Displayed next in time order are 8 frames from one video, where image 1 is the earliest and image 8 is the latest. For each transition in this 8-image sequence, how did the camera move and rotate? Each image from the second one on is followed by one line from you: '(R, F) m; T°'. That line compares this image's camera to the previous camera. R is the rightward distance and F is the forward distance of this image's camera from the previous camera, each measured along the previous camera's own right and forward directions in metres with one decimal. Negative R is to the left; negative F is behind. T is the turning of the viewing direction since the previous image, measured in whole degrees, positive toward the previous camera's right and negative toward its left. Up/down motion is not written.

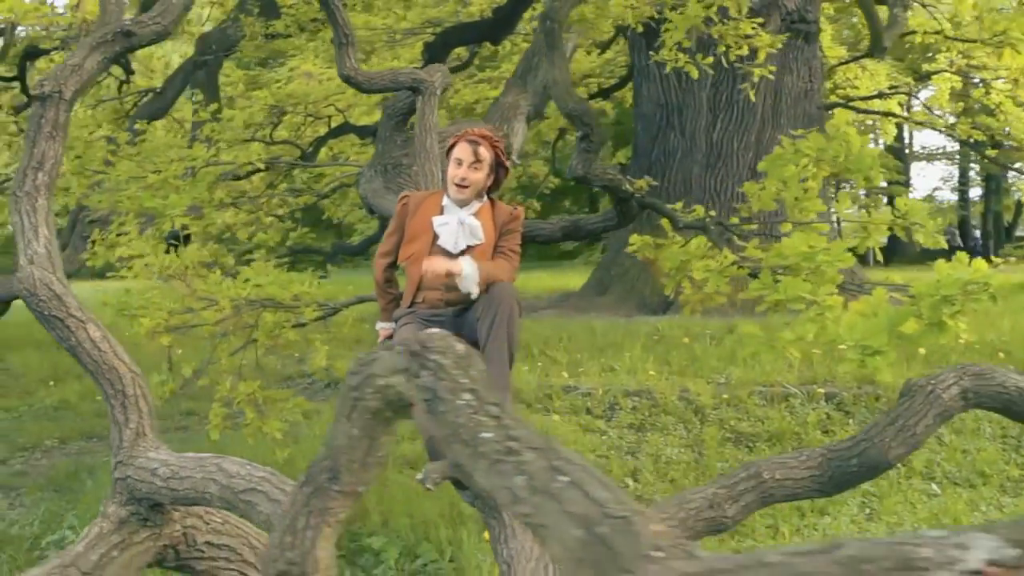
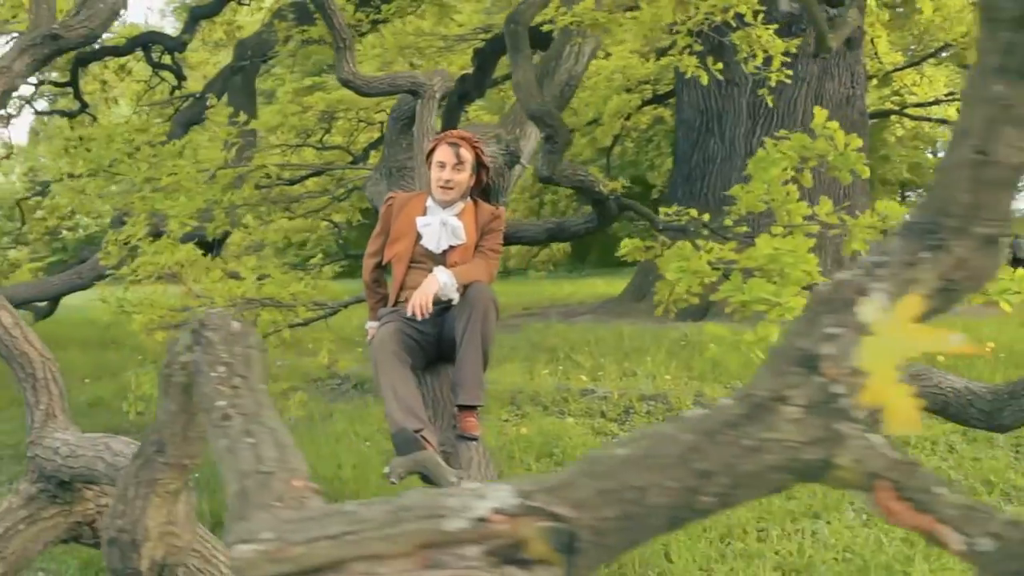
(+0.5, -0.1) m; -4°
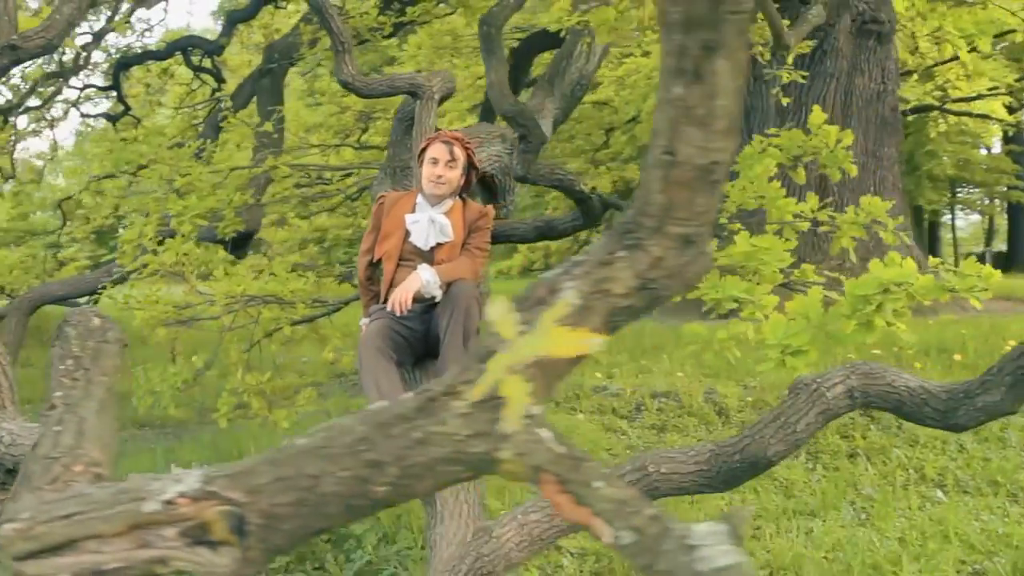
(+0.3, 0.0) m; -3°
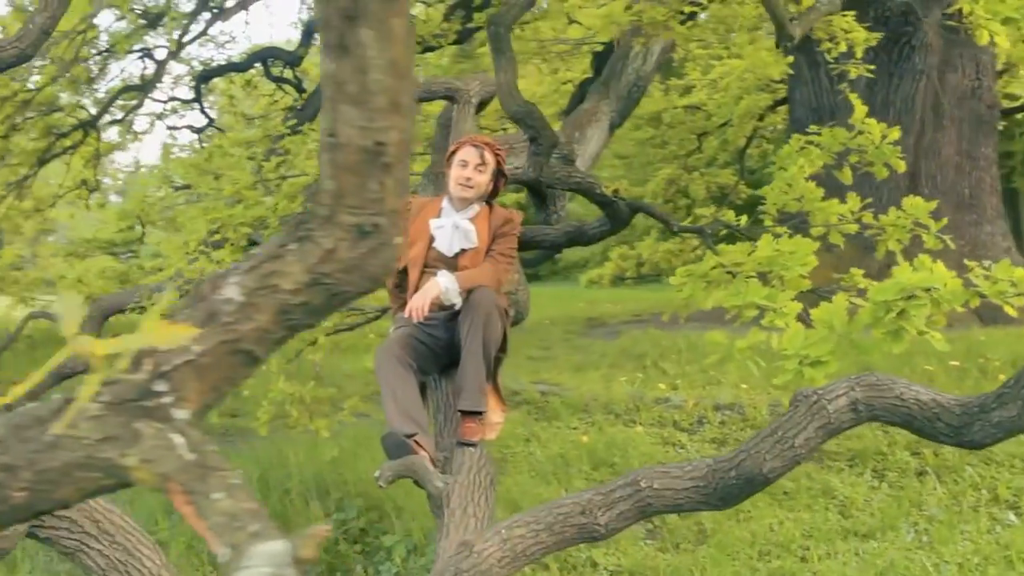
(+0.4, +0.1) m; -6°
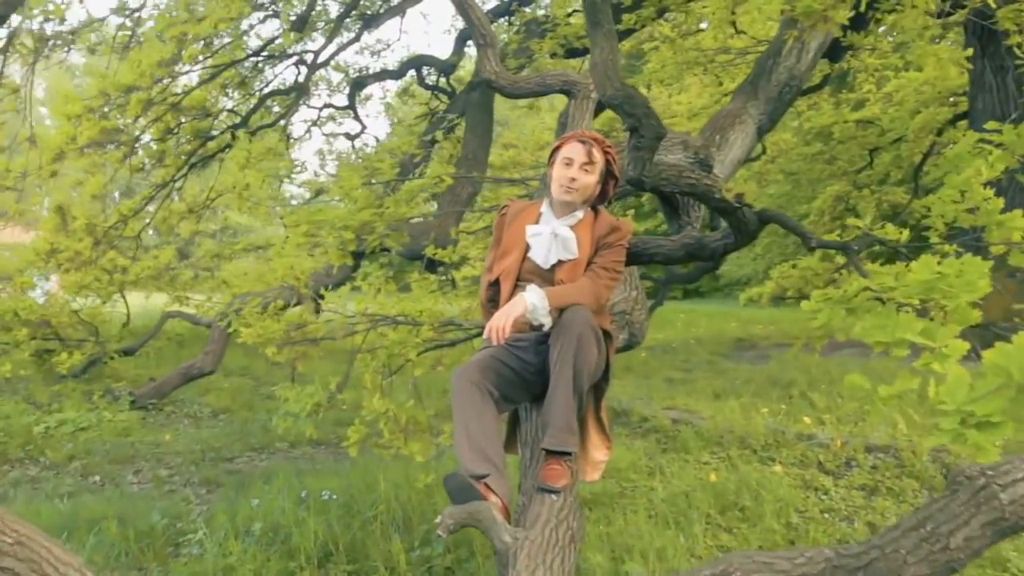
(+0.2, +0.6) m; -9°
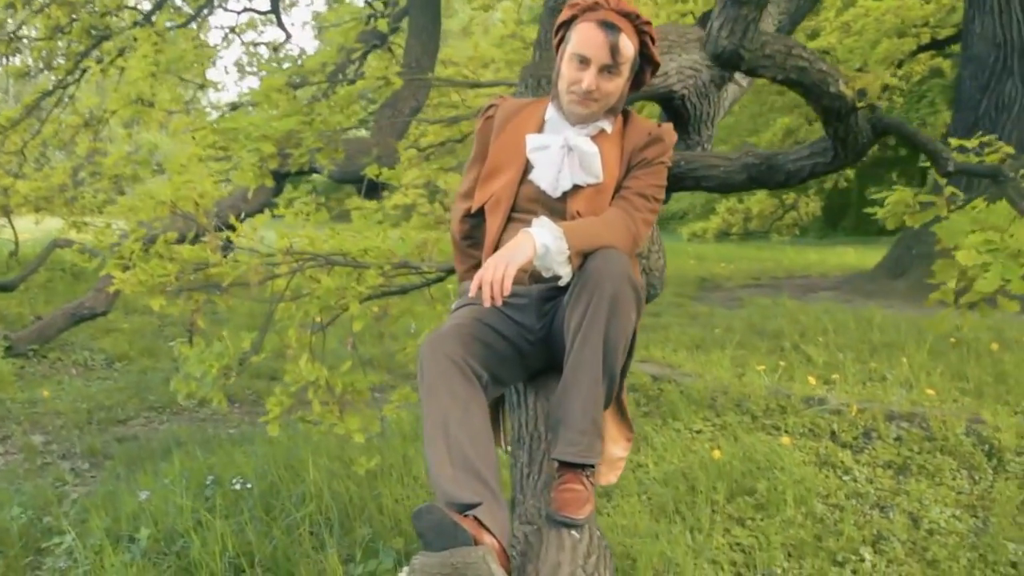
(-0.2, +1.3) m; +4°
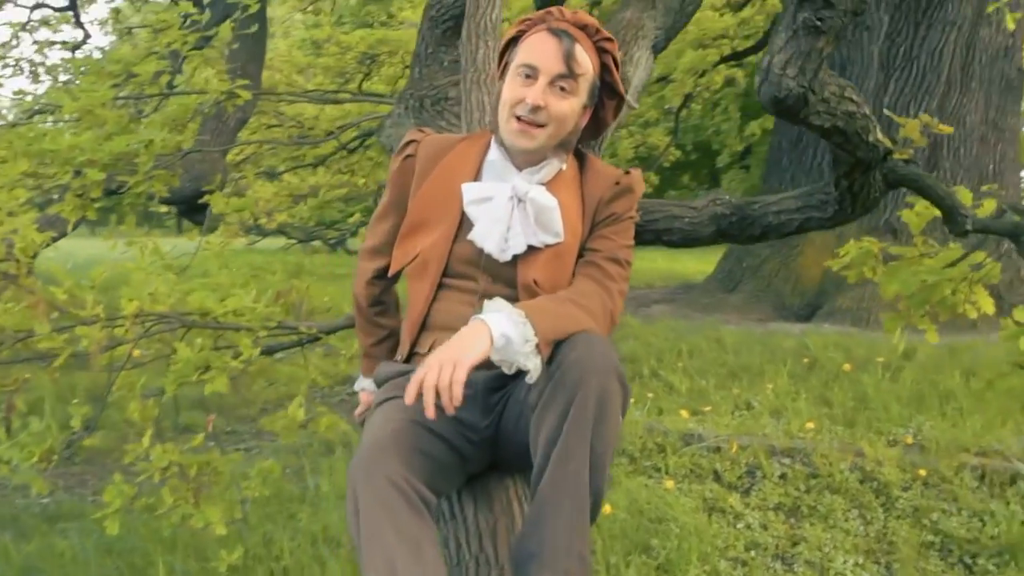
(-0.3, +0.6) m; +11°
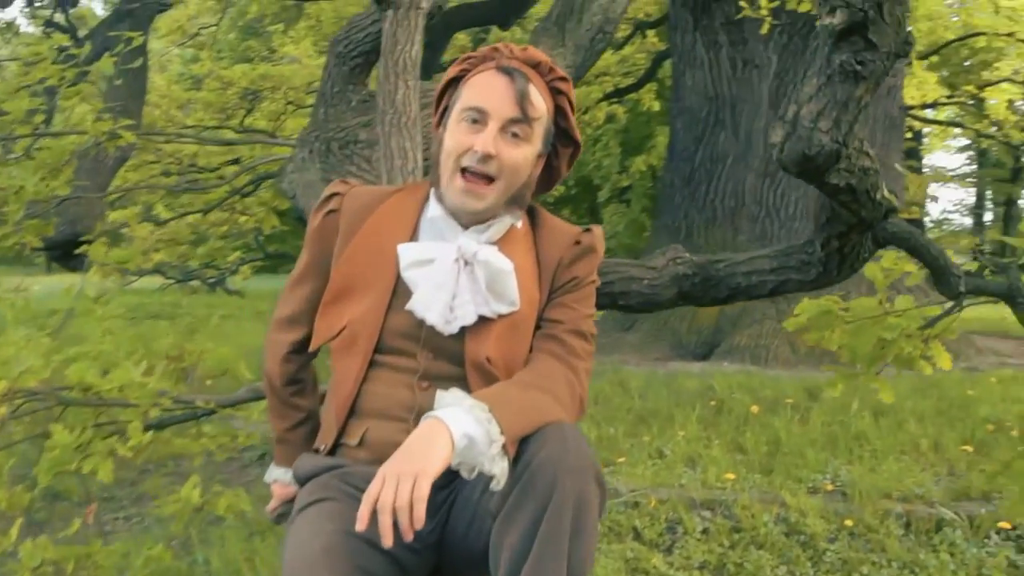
(-0.1, +0.3) m; +6°
